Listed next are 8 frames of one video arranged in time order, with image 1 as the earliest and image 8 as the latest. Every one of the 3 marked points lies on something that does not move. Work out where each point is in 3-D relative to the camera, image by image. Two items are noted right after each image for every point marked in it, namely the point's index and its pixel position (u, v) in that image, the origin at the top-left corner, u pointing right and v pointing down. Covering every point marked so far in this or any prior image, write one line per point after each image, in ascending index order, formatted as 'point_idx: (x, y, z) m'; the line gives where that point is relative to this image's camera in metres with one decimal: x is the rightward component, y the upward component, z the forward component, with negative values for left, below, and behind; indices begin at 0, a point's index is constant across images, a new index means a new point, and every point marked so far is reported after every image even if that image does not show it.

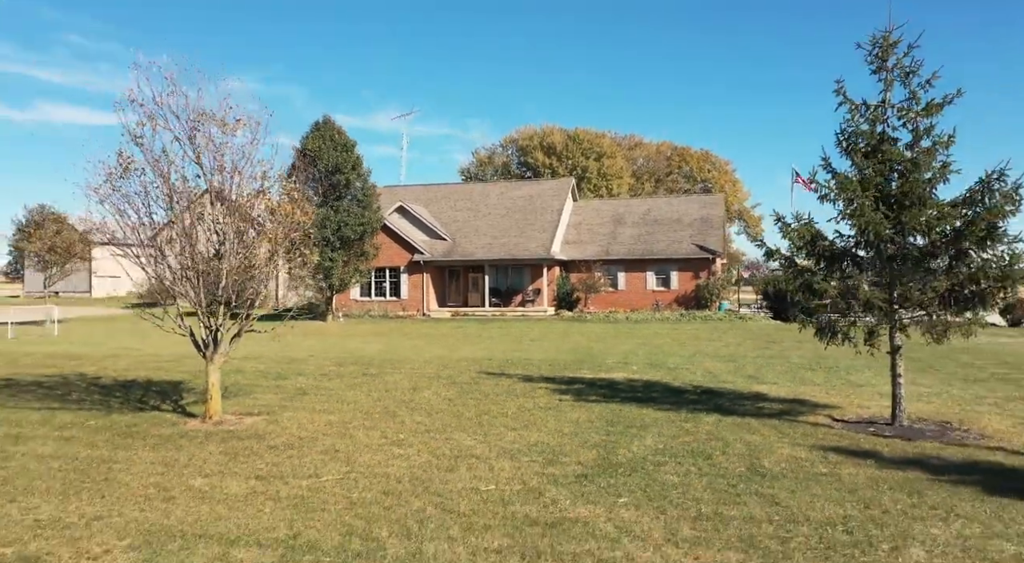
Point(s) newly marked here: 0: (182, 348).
0: (-7.4, -1.5, +18.2) m
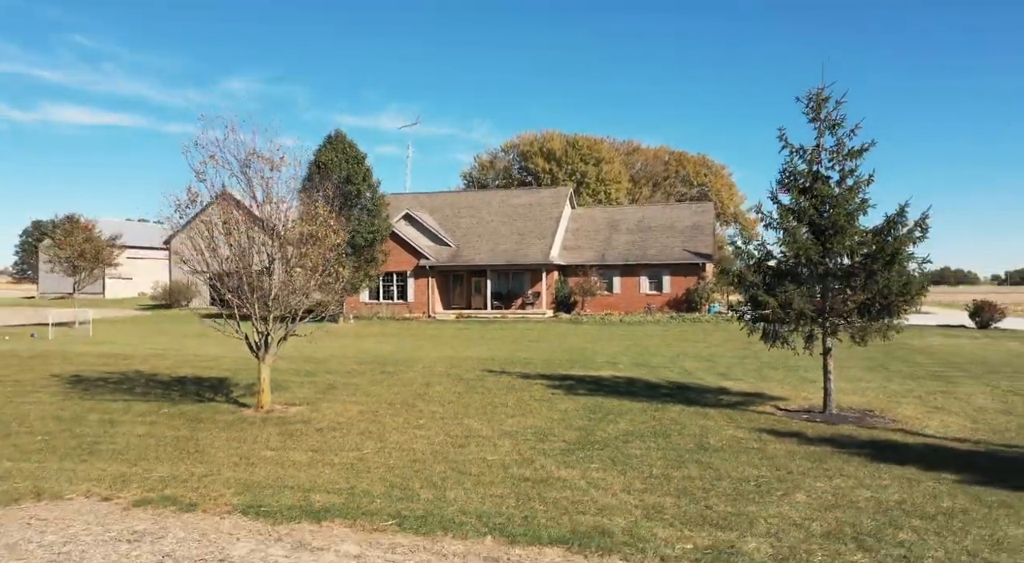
0: (-7.4, -1.6, +20.0) m
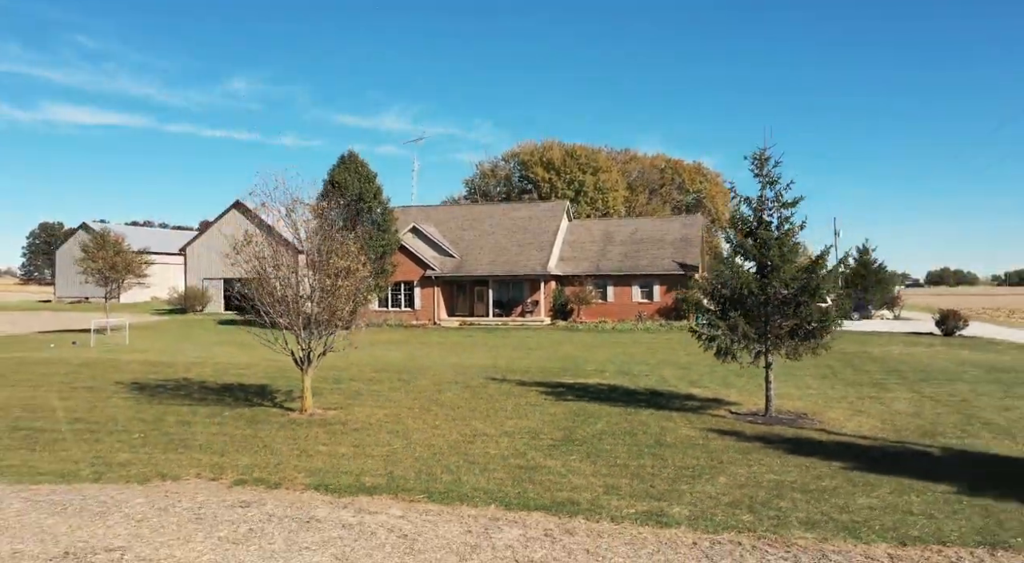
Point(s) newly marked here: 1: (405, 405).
0: (-7.4, -2.0, +22.3) m
1: (-1.8, -2.1, +13.7) m
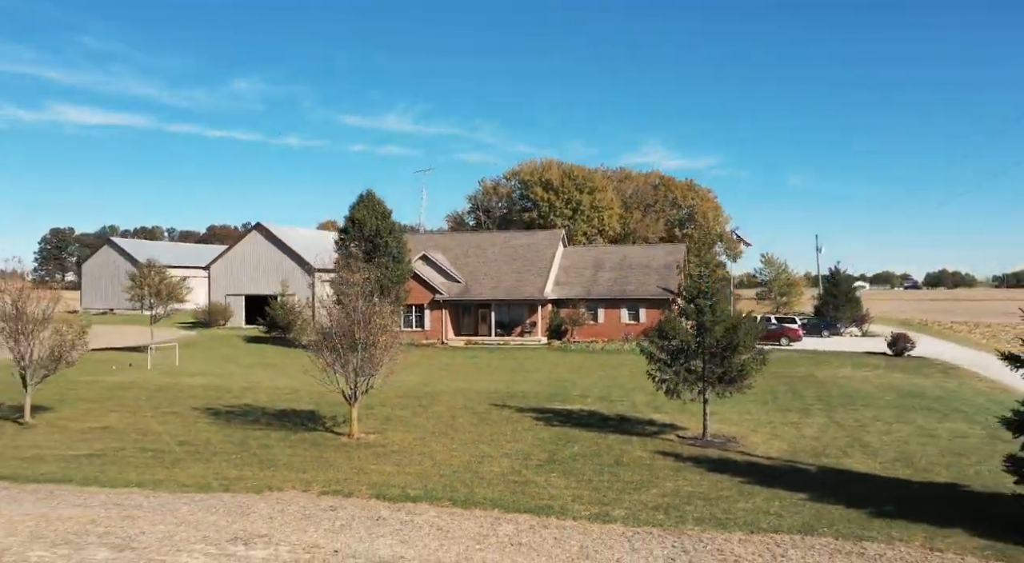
0: (-7.4, -3.1, +26.2) m
1: (-1.8, -3.2, +17.7) m
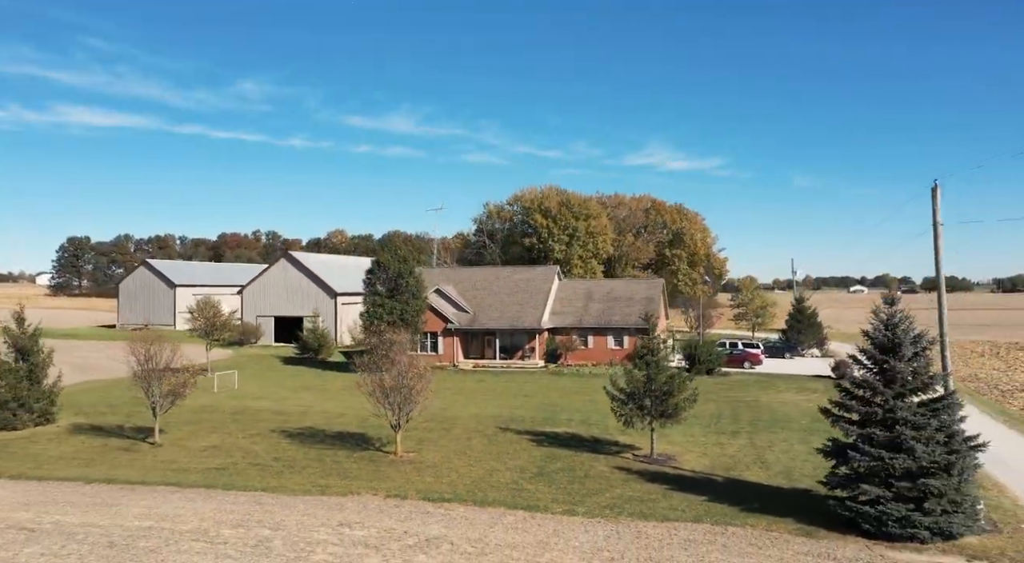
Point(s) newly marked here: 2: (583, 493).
0: (-7.3, -4.8, +32.5) m
1: (-1.8, -4.9, +24.0) m
2: (+1.6, -4.9, +18.8) m
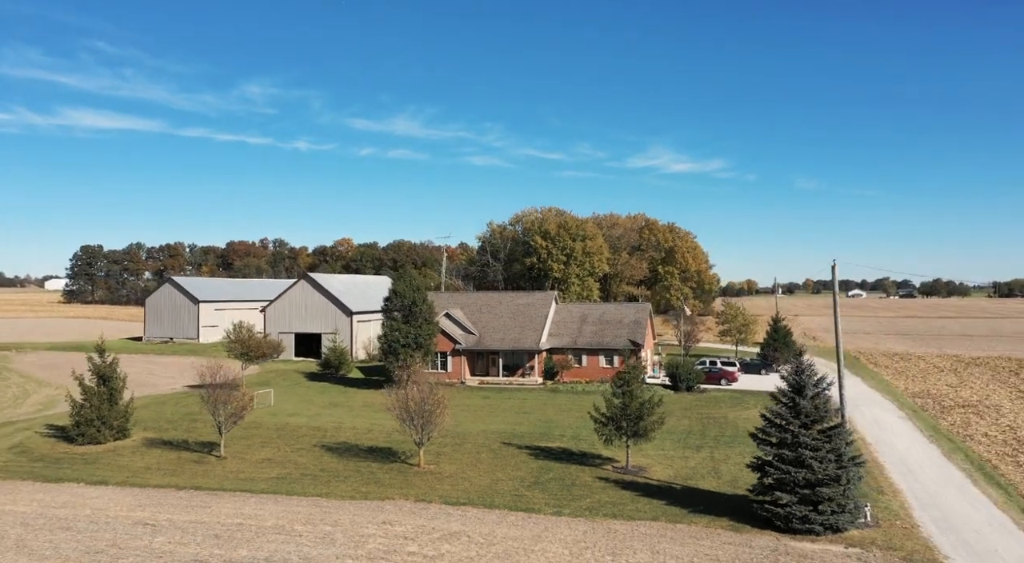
0: (-7.2, -6.4, +37.8) m
1: (-1.7, -6.4, +29.2) m
2: (+1.7, -6.4, +24.1) m
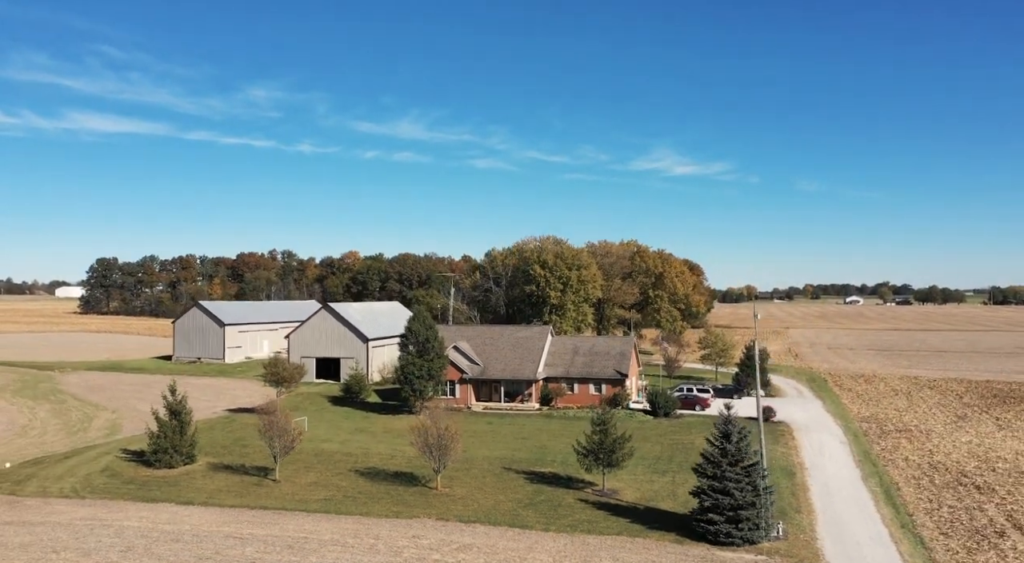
0: (-7.3, -9.0, +44.7) m
1: (-1.8, -9.0, +36.2) m
2: (+1.6, -8.9, +31.1) m
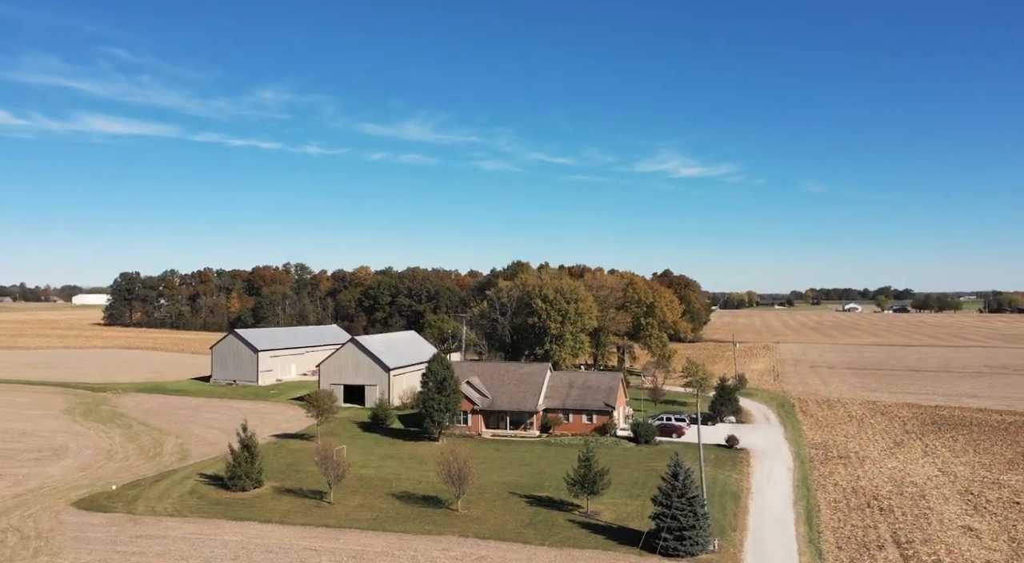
0: (-7.0, -12.7, +54.7) m
1: (-1.5, -12.7, +46.1) m
2: (+1.8, -12.6, +41.0) m
